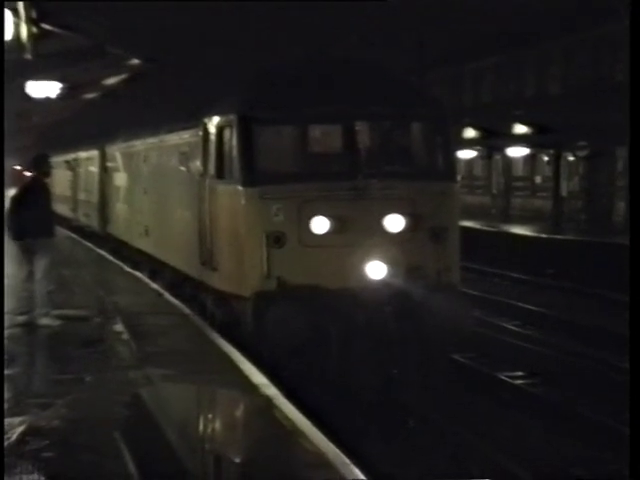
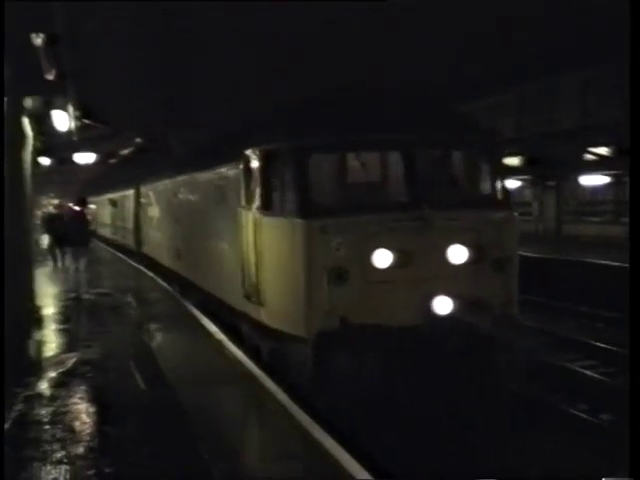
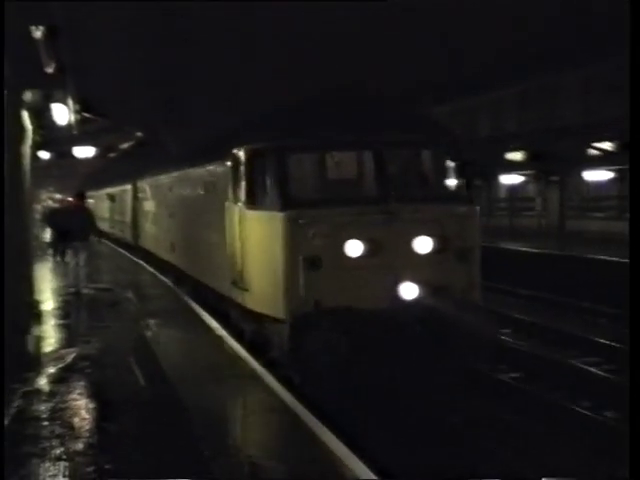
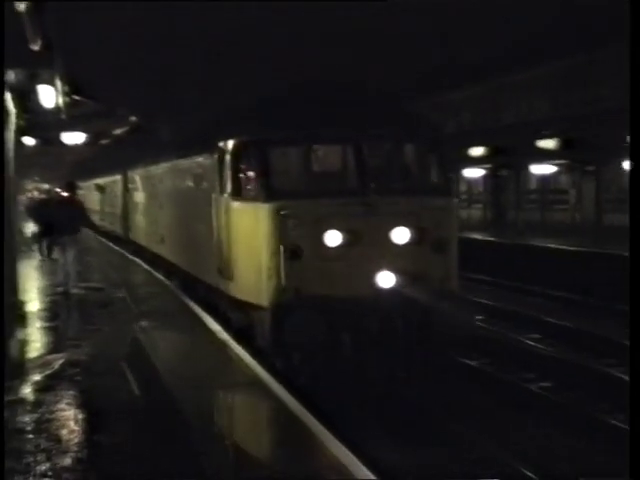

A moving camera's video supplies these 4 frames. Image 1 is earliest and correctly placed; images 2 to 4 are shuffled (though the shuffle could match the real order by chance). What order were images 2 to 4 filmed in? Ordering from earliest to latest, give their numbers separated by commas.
4, 3, 2
